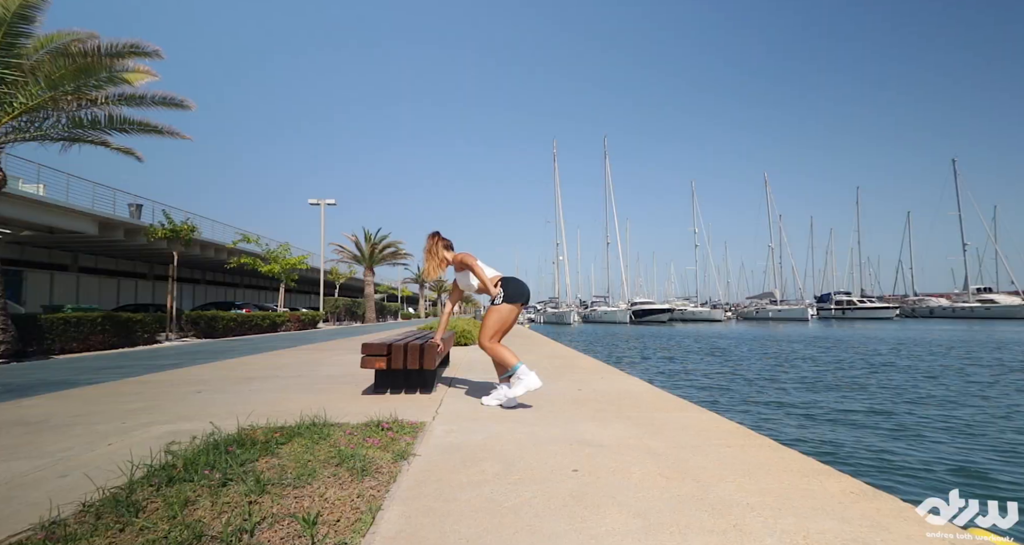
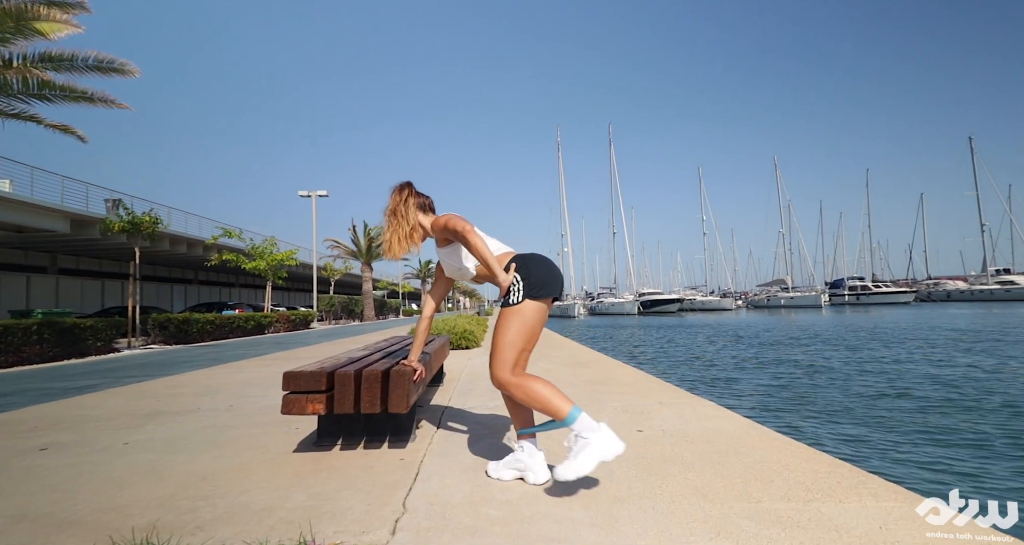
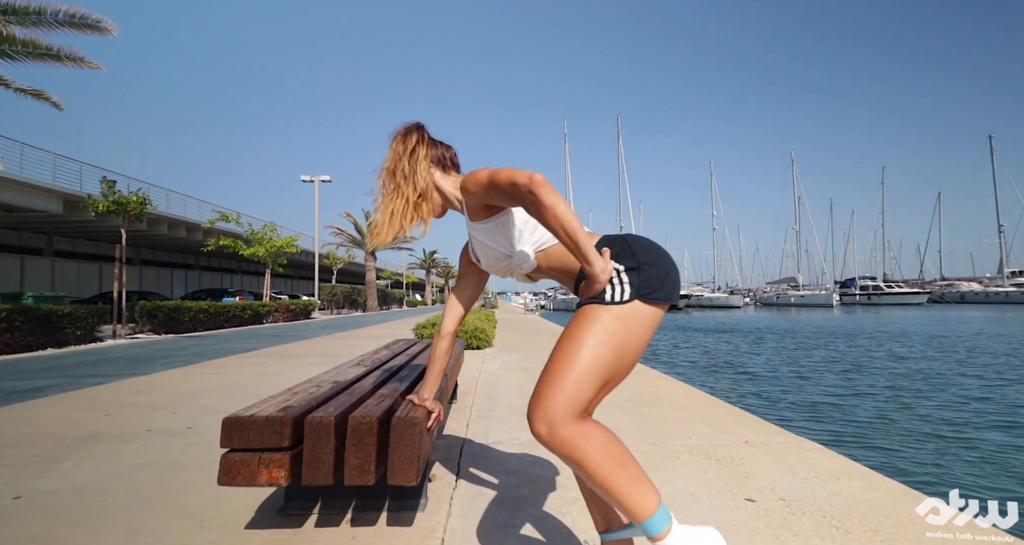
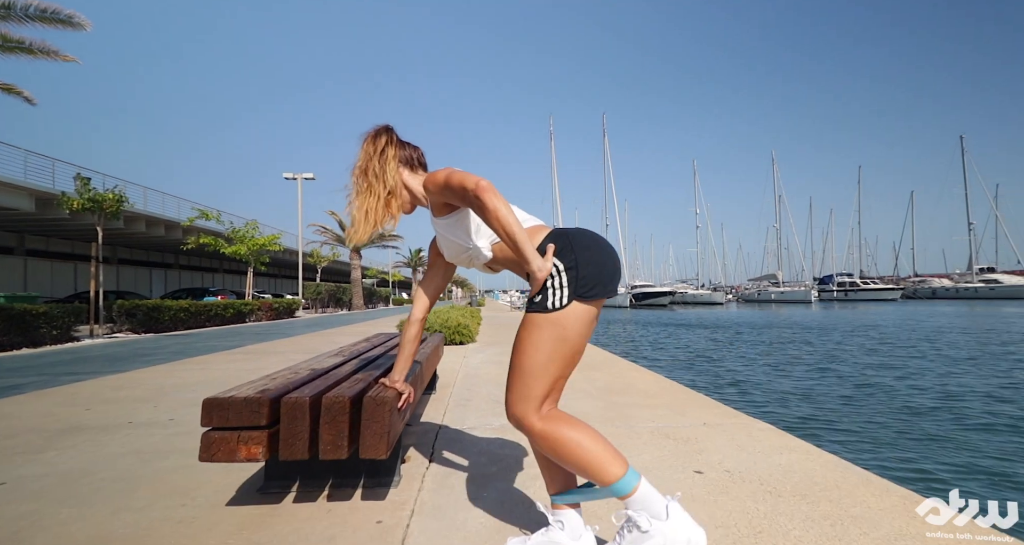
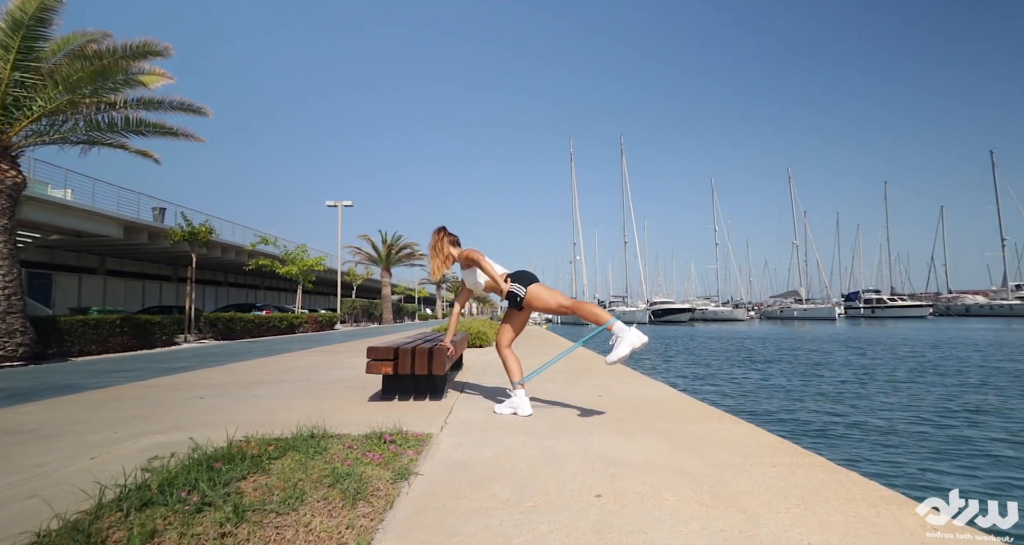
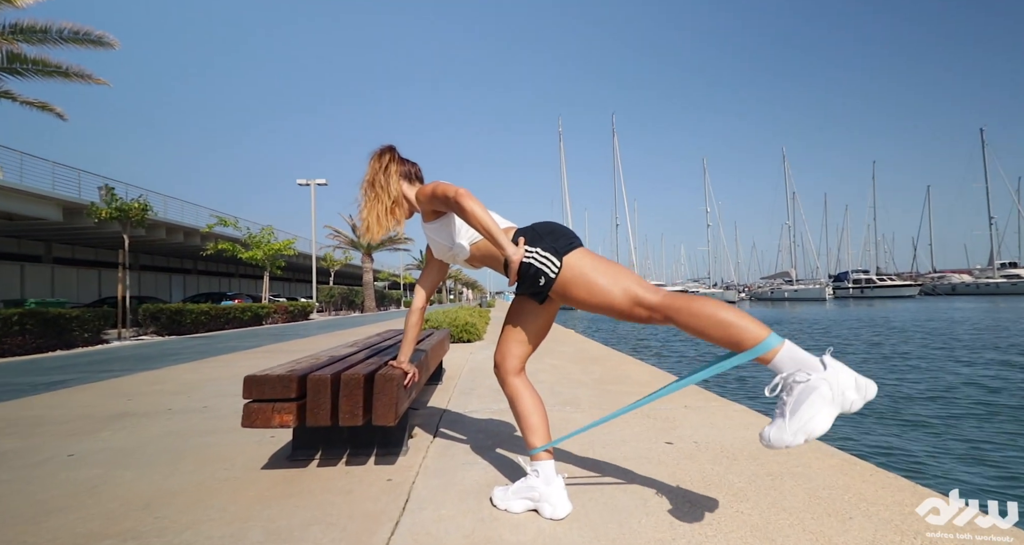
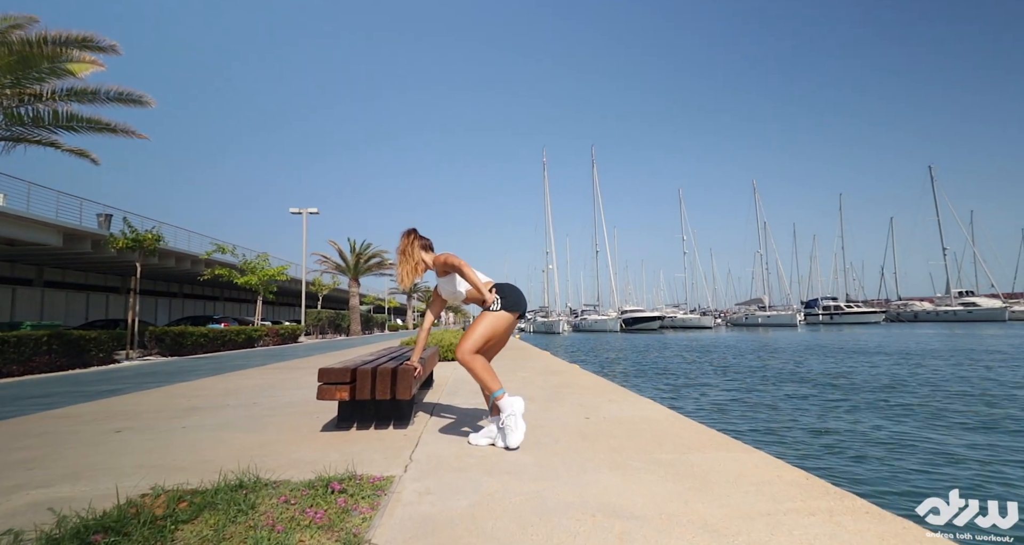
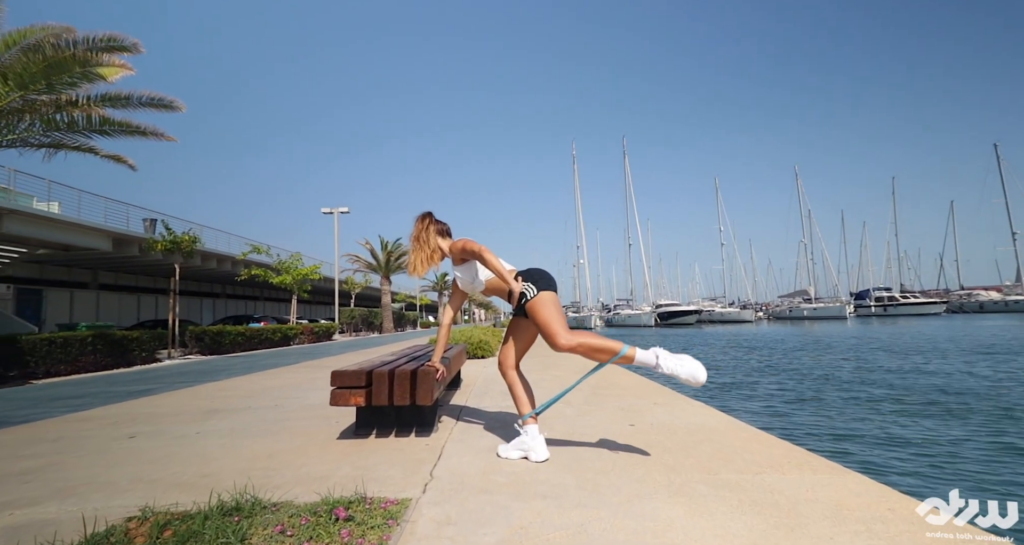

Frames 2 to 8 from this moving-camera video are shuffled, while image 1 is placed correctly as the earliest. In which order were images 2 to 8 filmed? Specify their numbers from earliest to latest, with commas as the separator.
5, 7, 8, 2, 6, 4, 3
